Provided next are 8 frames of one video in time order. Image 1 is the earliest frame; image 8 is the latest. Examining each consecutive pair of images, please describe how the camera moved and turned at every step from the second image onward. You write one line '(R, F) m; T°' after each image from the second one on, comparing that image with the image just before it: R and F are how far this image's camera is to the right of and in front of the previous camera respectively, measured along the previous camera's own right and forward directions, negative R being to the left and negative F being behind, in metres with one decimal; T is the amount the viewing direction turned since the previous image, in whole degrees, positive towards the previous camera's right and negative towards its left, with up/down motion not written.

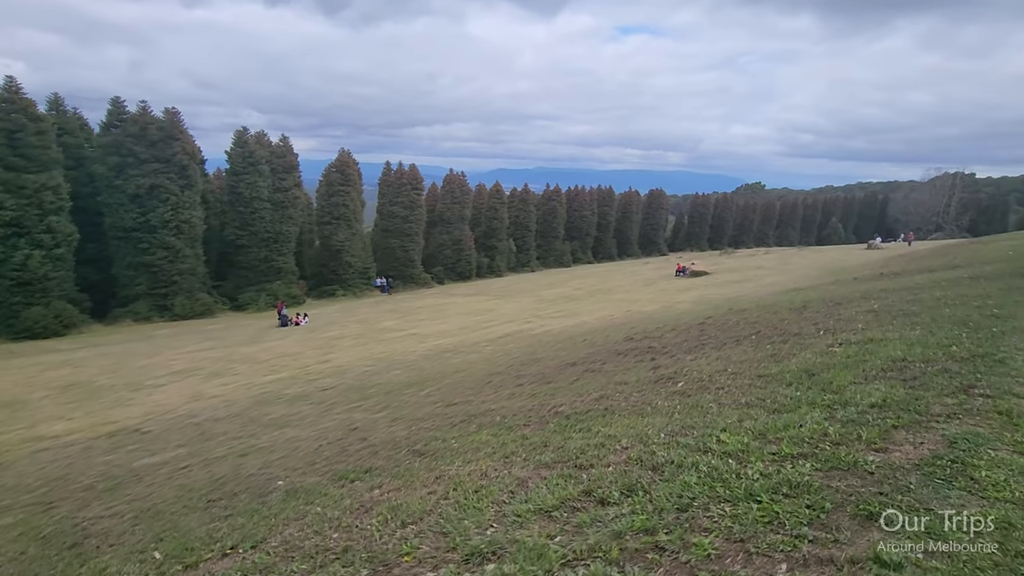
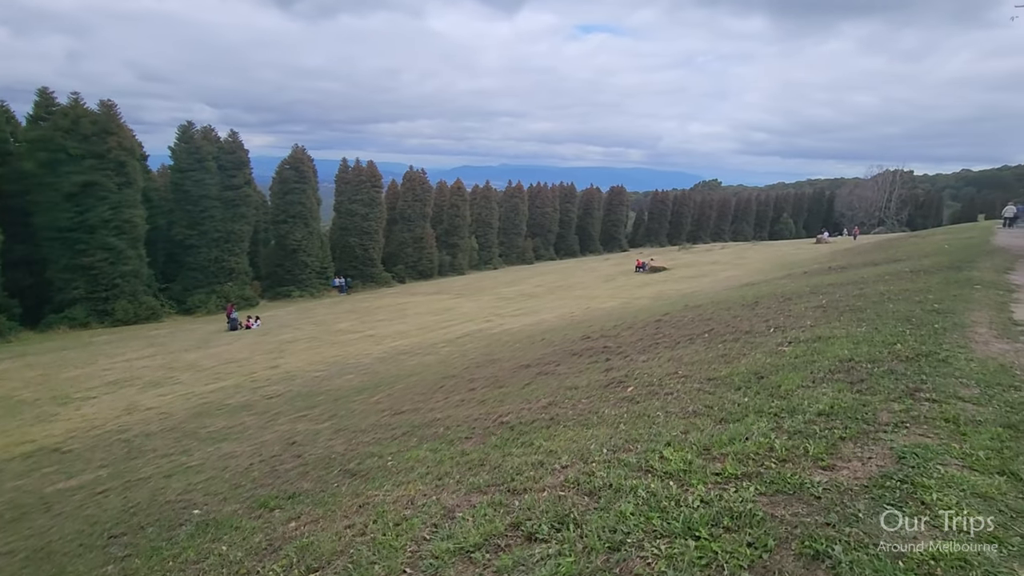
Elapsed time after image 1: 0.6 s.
(+0.3, +0.4) m; +4°
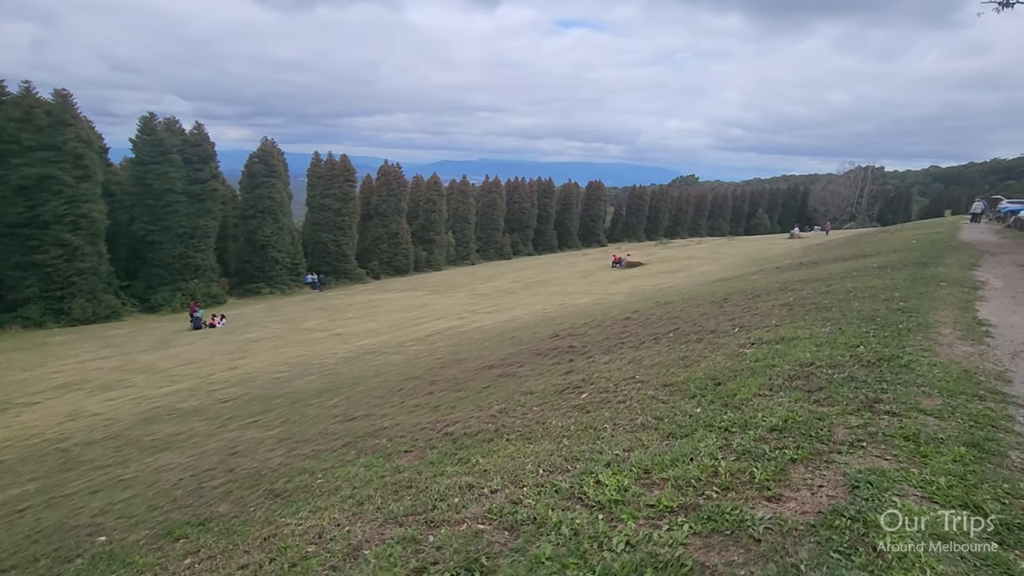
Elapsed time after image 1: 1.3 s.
(+0.5, +0.5) m; +2°
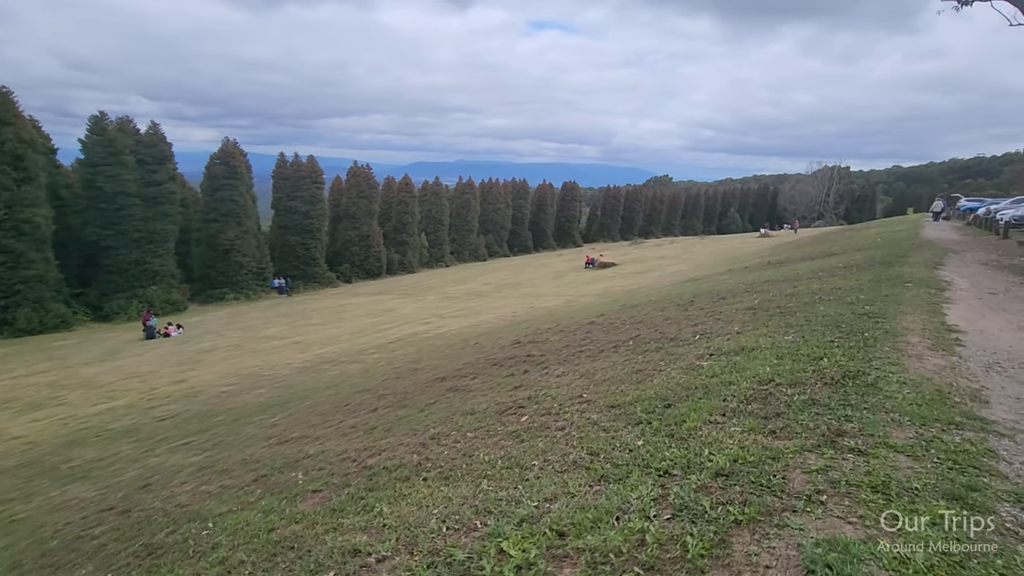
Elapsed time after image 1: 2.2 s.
(+0.6, +0.8) m; +2°
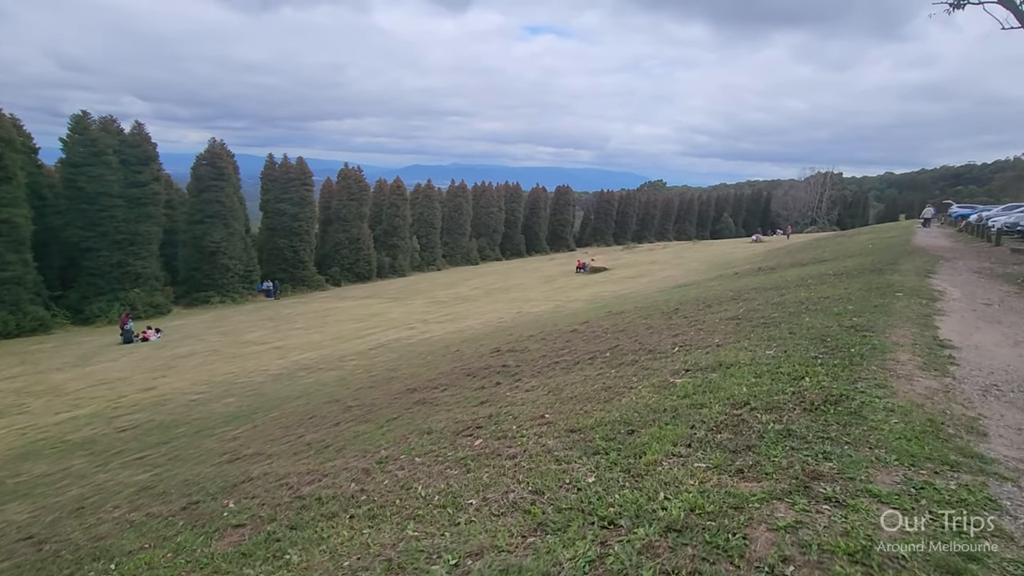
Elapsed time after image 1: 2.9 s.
(+0.4, +0.6) m; +1°
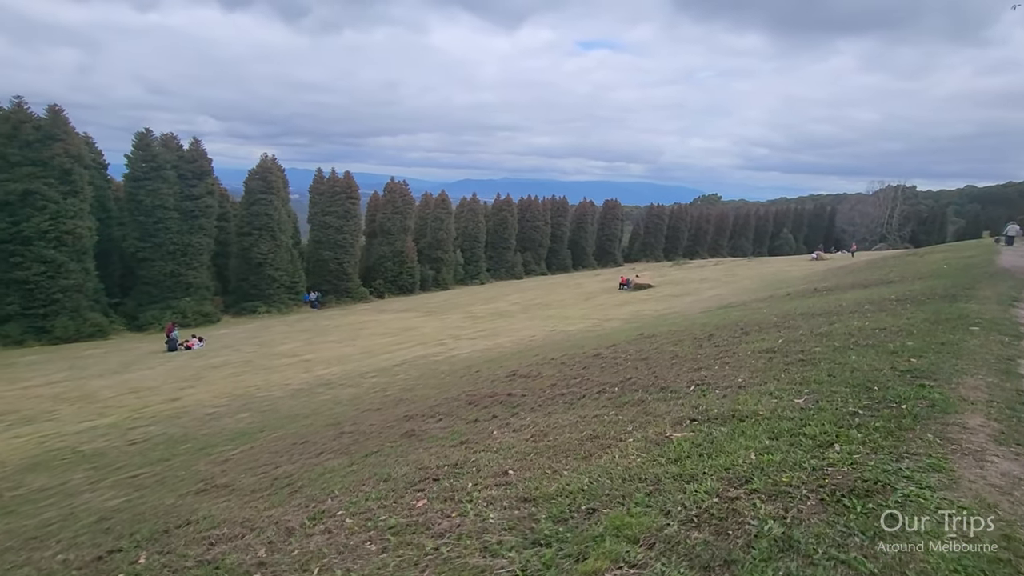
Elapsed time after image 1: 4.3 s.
(+0.9, +1.0) m; -5°
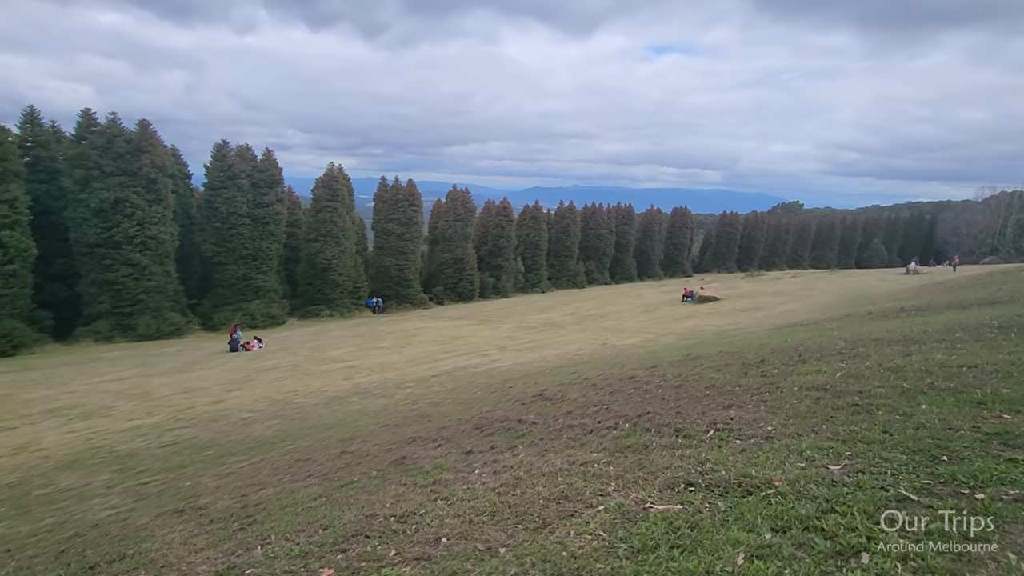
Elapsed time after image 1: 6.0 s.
(+1.0, +1.0) m; -7°
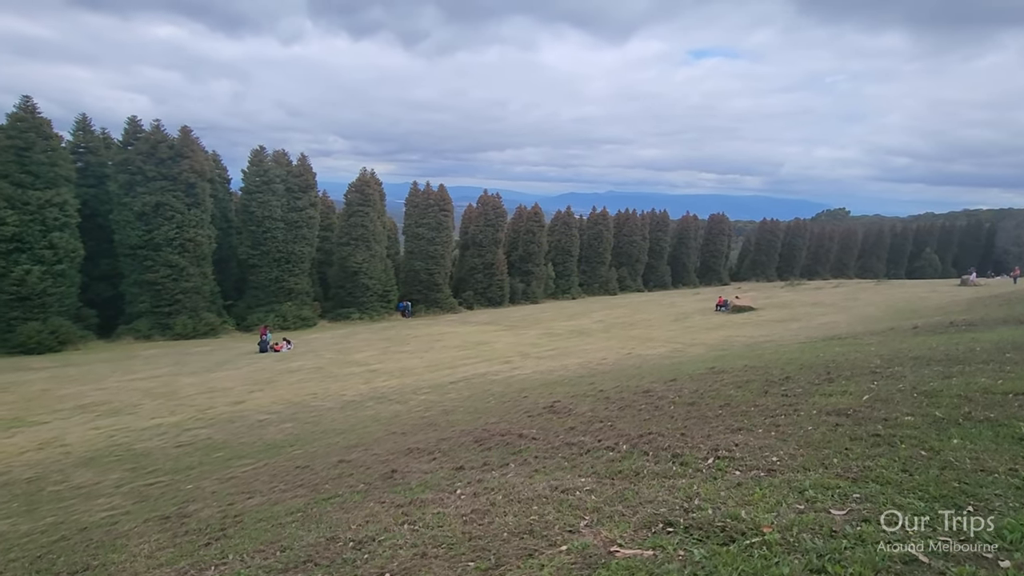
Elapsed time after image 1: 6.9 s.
(+0.6, +0.4) m; -4°
